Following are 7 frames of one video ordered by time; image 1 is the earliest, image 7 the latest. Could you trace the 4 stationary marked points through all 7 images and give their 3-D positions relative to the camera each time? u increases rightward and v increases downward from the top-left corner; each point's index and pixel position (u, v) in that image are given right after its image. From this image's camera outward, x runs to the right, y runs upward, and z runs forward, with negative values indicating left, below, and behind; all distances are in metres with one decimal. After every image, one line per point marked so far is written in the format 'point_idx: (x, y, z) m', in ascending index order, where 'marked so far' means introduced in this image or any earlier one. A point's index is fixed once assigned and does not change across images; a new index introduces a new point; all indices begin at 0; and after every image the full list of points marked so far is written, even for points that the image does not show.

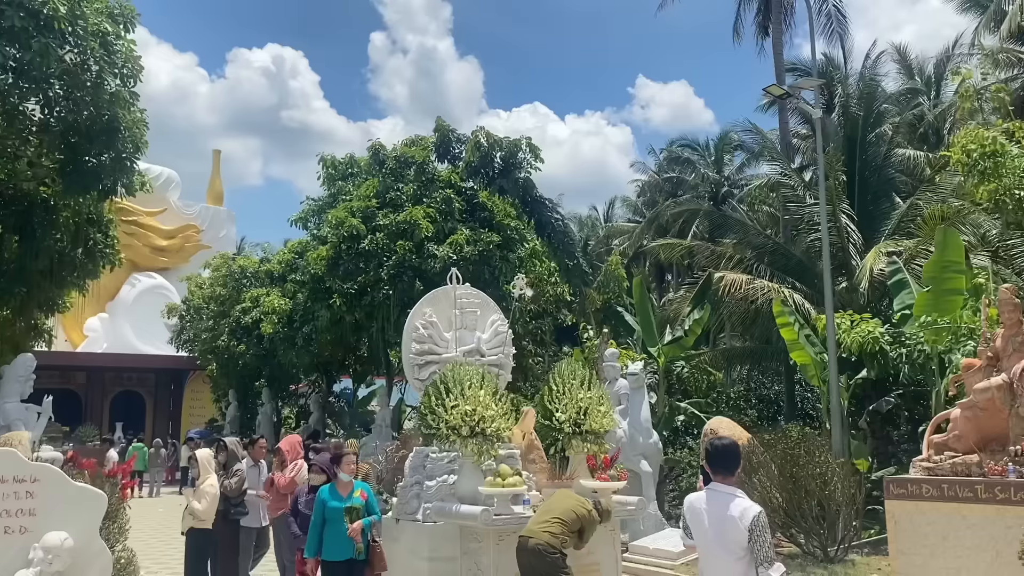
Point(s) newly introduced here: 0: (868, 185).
0: (+6.9, +2.0, +16.9) m
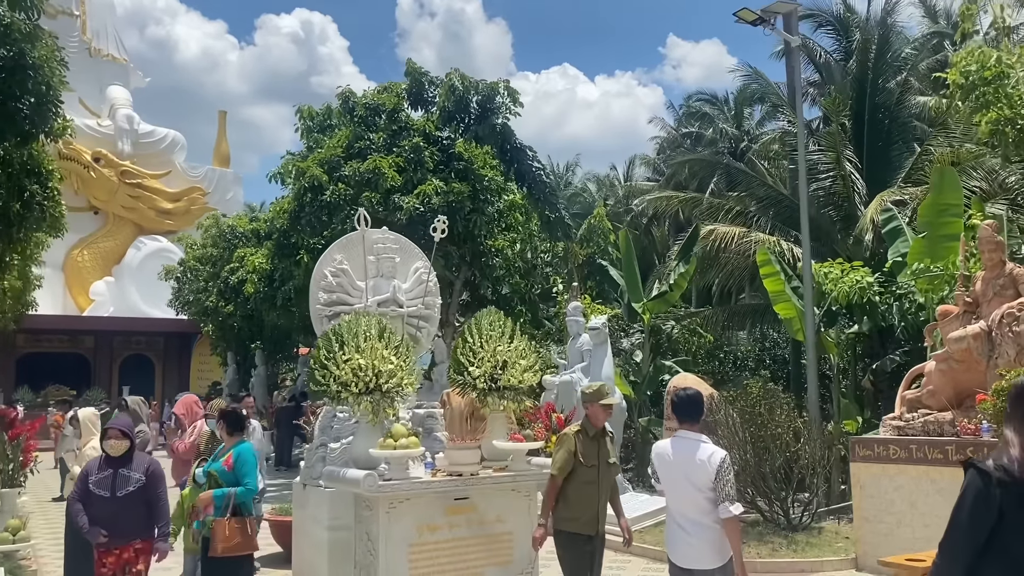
0: (+6.6, +2.9, +15.8) m
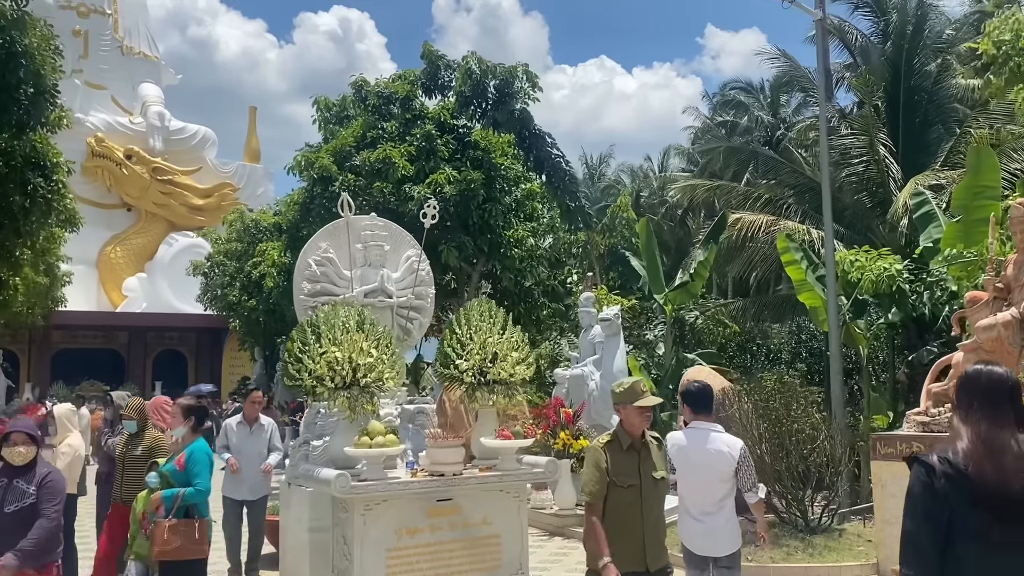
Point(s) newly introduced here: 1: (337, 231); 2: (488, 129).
0: (+7.0, +3.1, +15.2) m
1: (-1.2, +0.4, +6.2) m
2: (-0.3, +2.4, +13.3) m
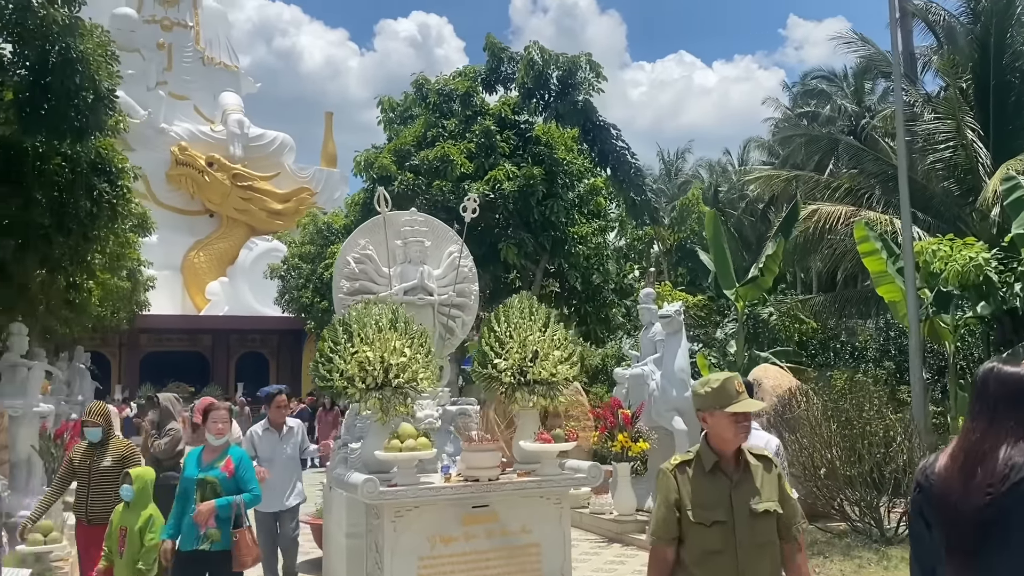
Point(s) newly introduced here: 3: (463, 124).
0: (+8.0, +3.2, +14.2) m
1: (-0.9, +0.4, +6.1) m
2: (+0.6, +2.4, +13.0) m
3: (-0.7, +2.4, +12.9) m
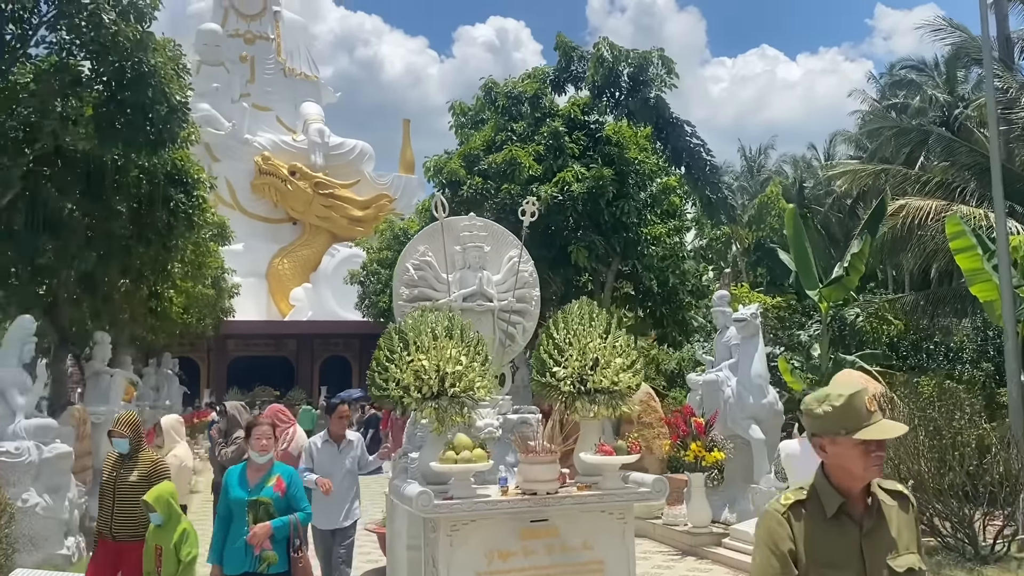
0: (+9.1, +3.2, +13.3) m
1: (-0.5, +0.4, +6.0) m
2: (+1.6, +2.4, +12.7) m
3: (+0.3, +2.3, +12.7) m
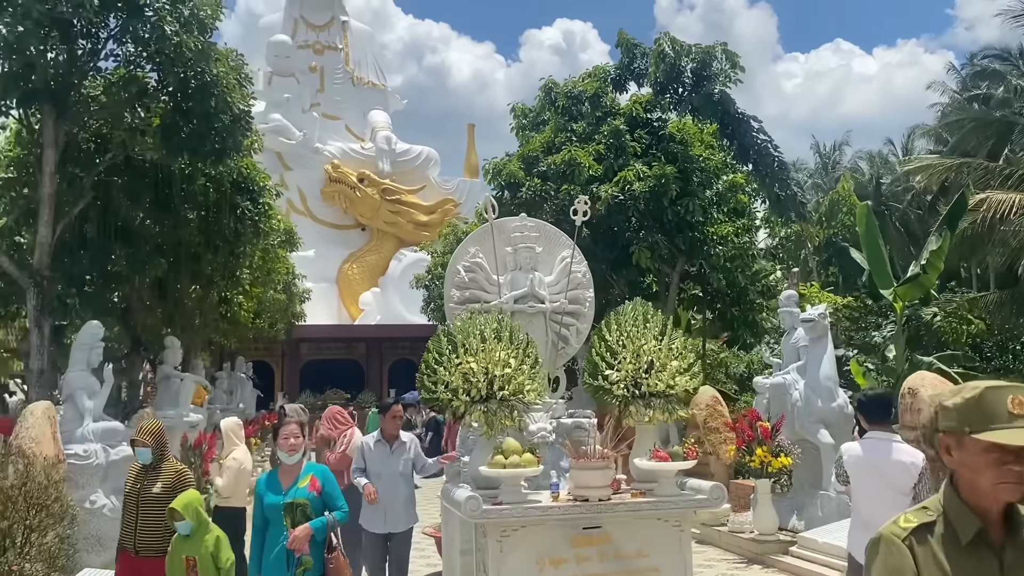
0: (+10.0, +3.3, +12.4) m
1: (-0.2, +0.4, +5.9) m
2: (+2.4, +2.4, +12.5) m
3: (+1.2, +2.3, +12.6) m
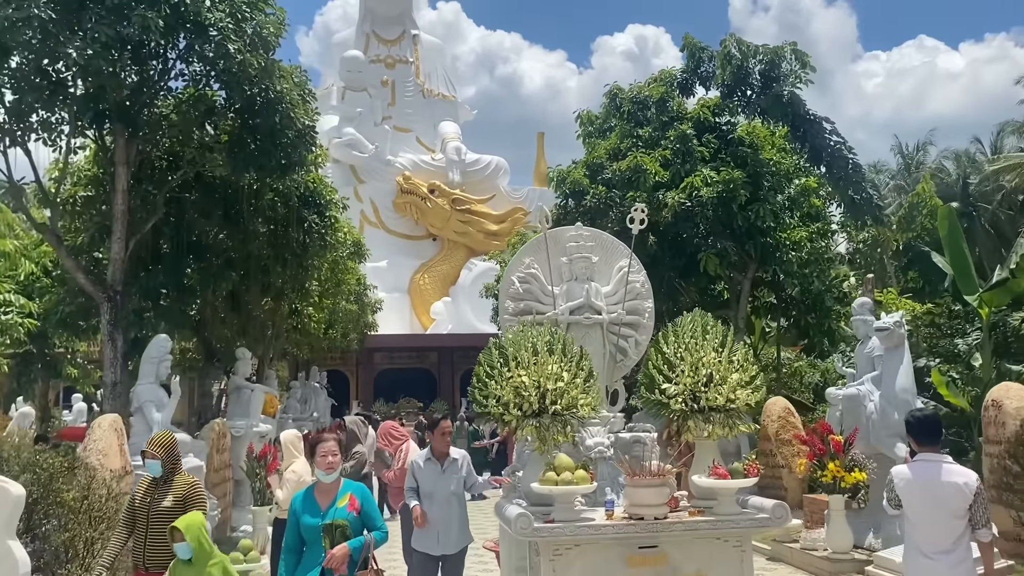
0: (+10.8, +3.3, +11.5) m
1: (+0.2, +0.3, +5.8) m
2: (+3.3, +2.3, +12.2) m
3: (+2.1, +2.2, +12.4) m
